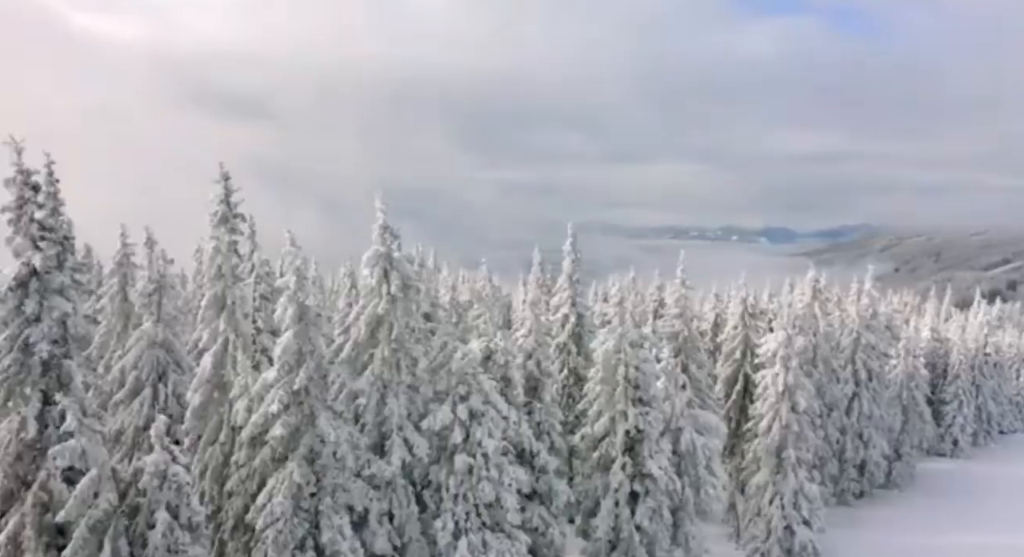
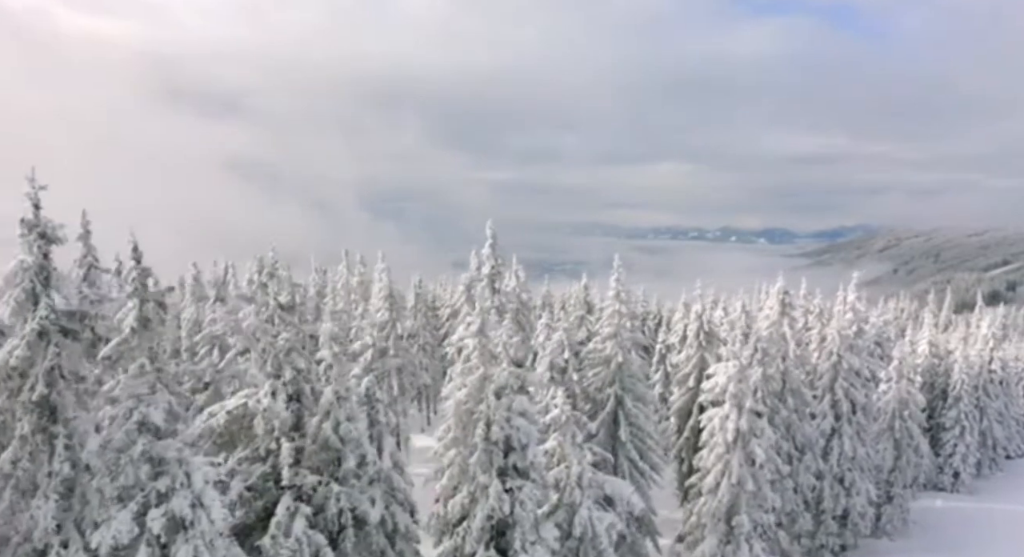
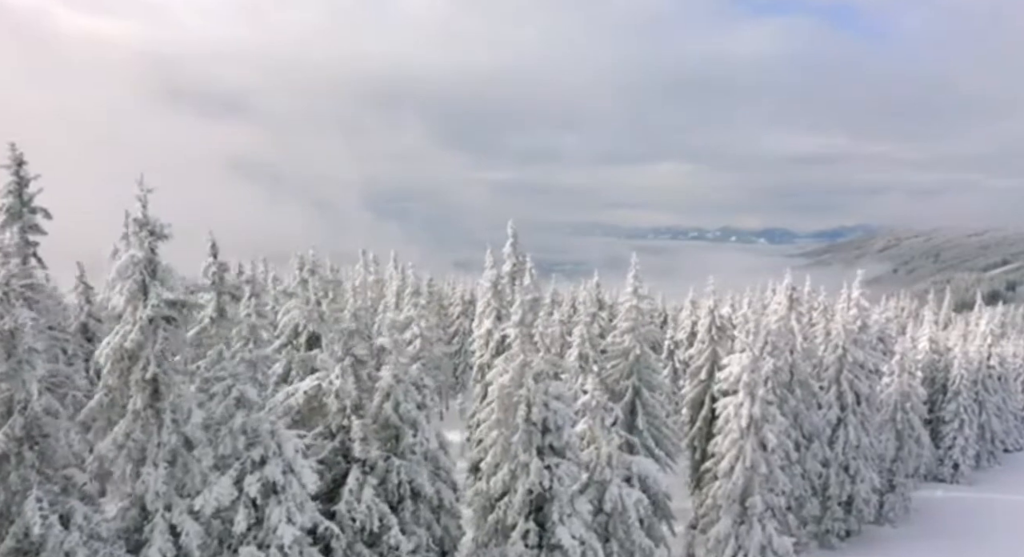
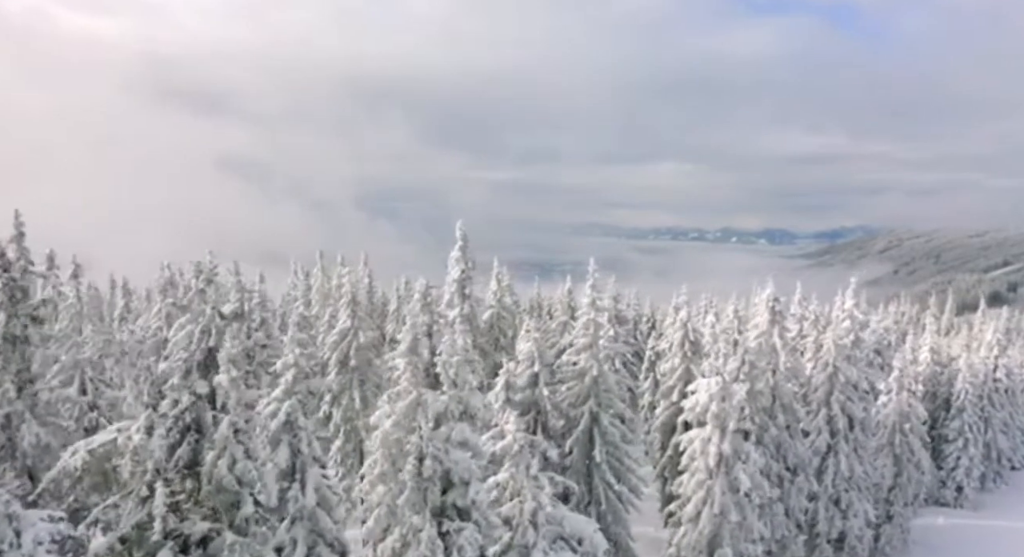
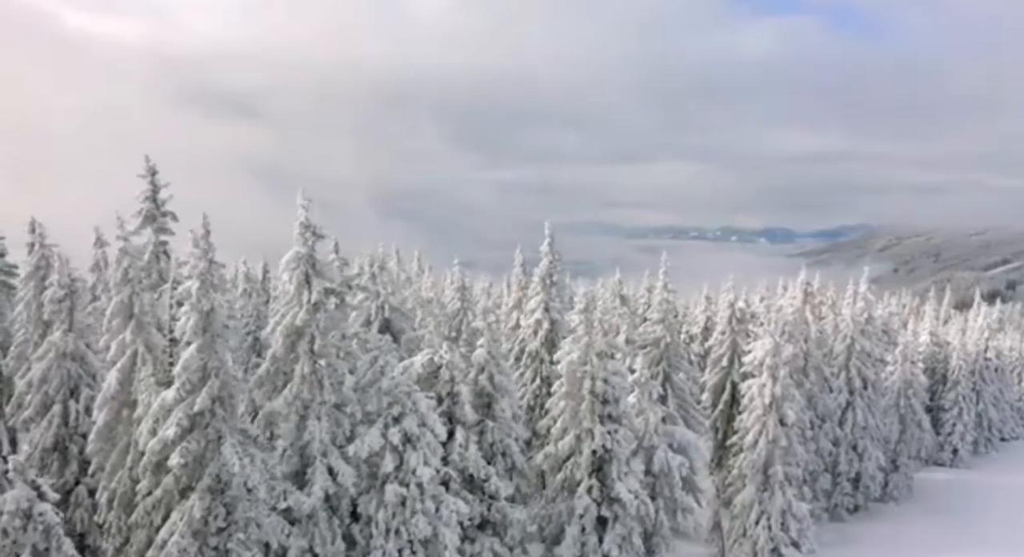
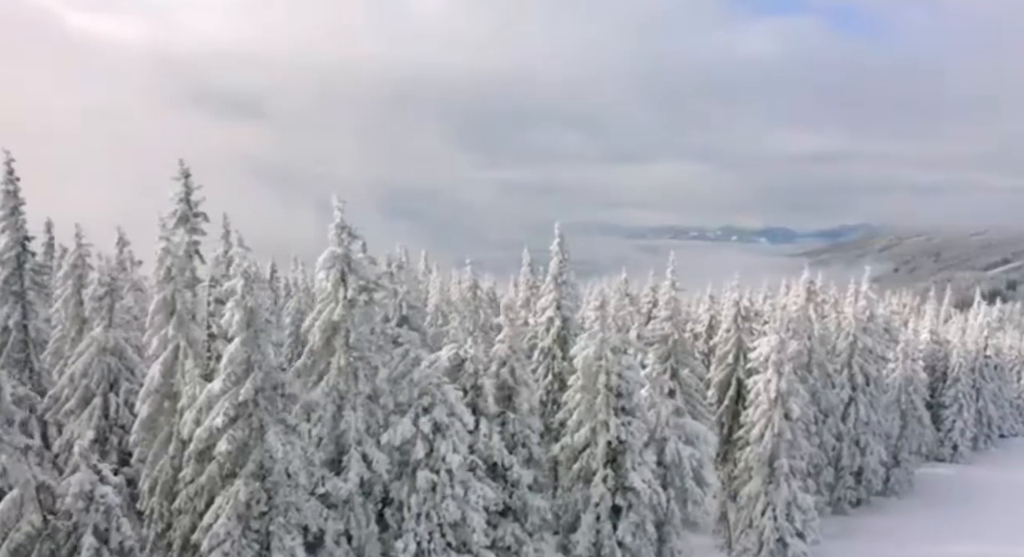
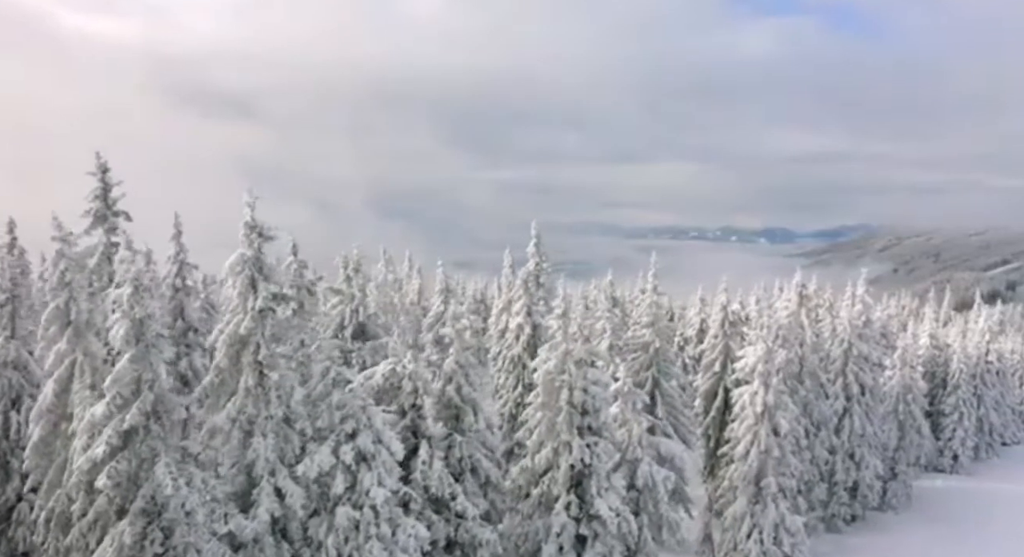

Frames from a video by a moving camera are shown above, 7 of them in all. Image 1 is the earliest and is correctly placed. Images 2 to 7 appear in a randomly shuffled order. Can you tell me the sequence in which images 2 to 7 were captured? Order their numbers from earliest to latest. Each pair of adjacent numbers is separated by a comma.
6, 5, 7, 3, 2, 4
